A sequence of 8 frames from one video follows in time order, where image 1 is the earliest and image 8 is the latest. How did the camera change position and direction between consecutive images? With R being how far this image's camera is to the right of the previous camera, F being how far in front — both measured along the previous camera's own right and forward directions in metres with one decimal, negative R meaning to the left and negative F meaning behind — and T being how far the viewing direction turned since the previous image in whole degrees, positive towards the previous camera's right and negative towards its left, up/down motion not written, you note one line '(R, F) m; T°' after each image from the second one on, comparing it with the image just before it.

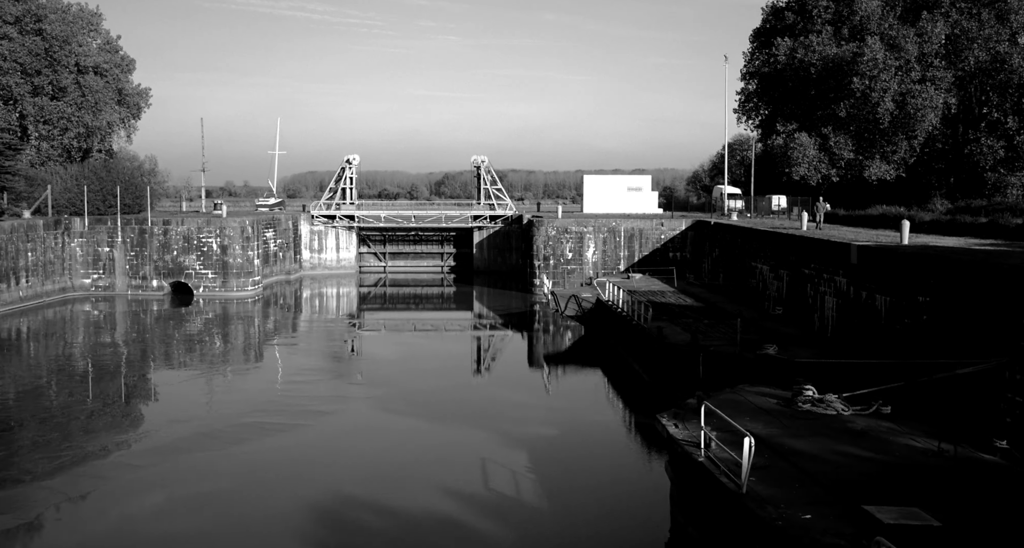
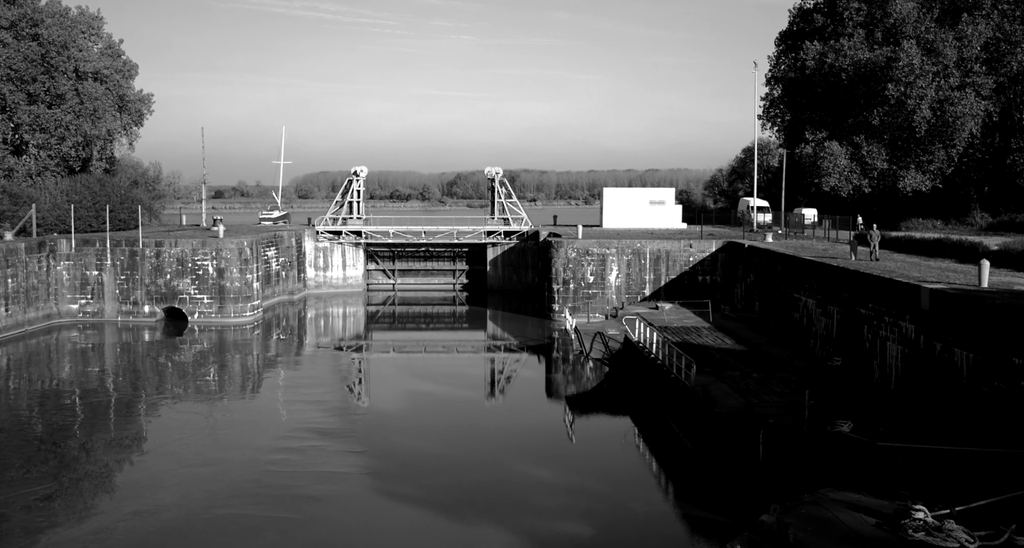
(-0.2, +2.5) m; -1°
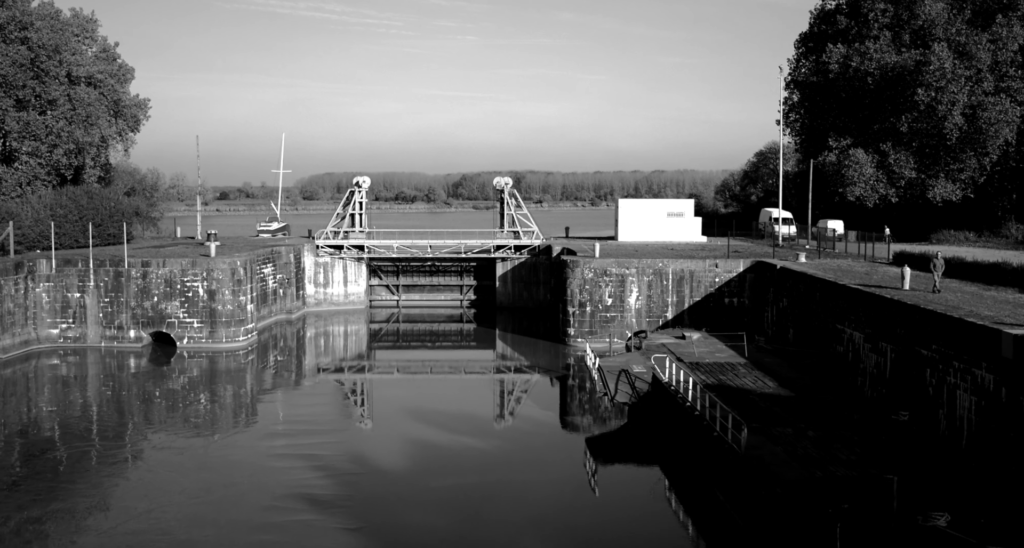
(-0.3, +2.3) m; 0°
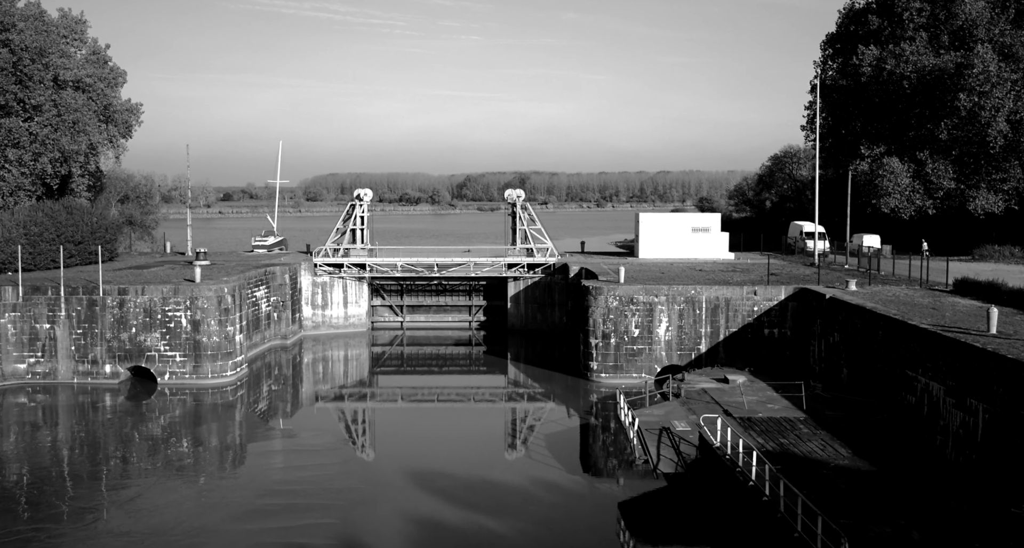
(-0.4, +3.1) m; 0°
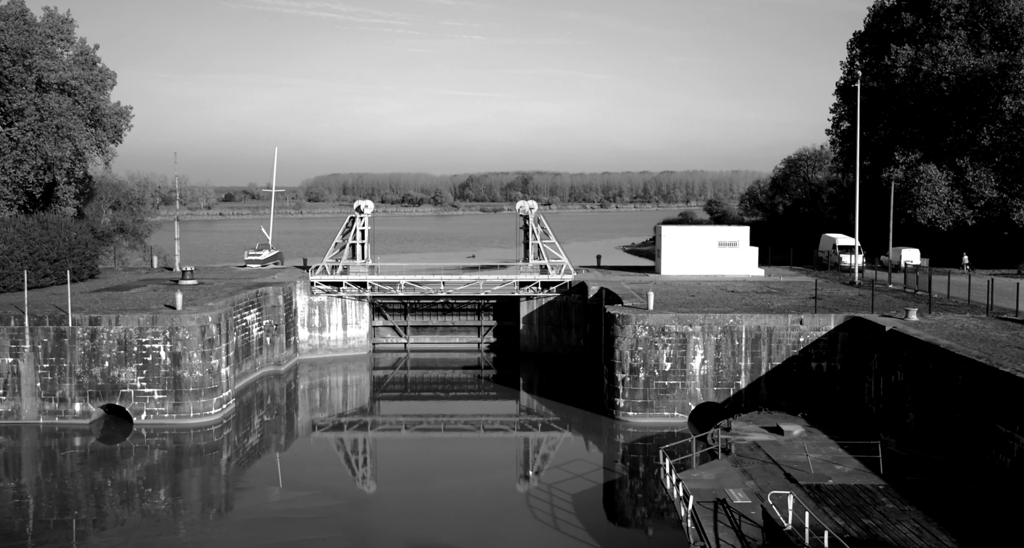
(-0.4, +3.0) m; 0°
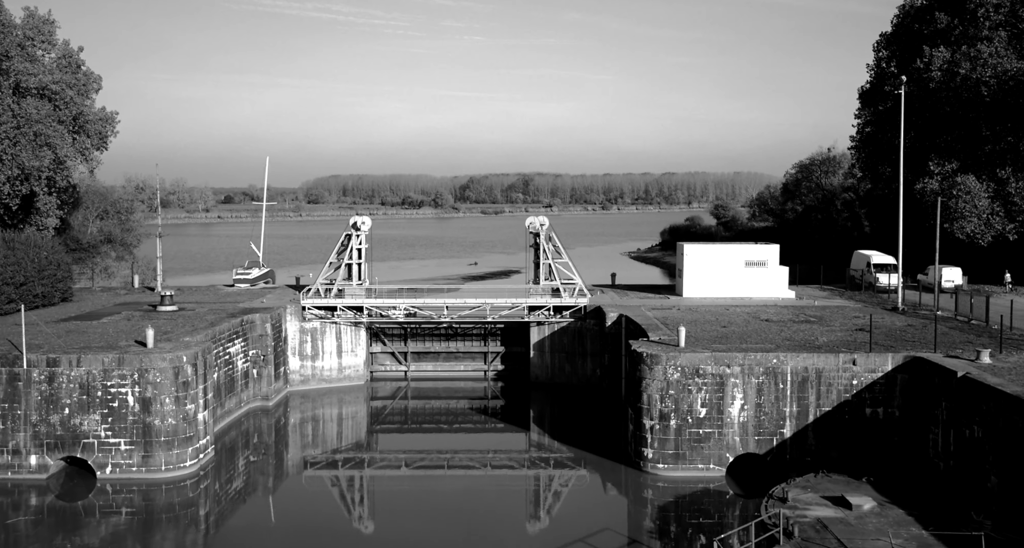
(-0.3, +3.0) m; 0°
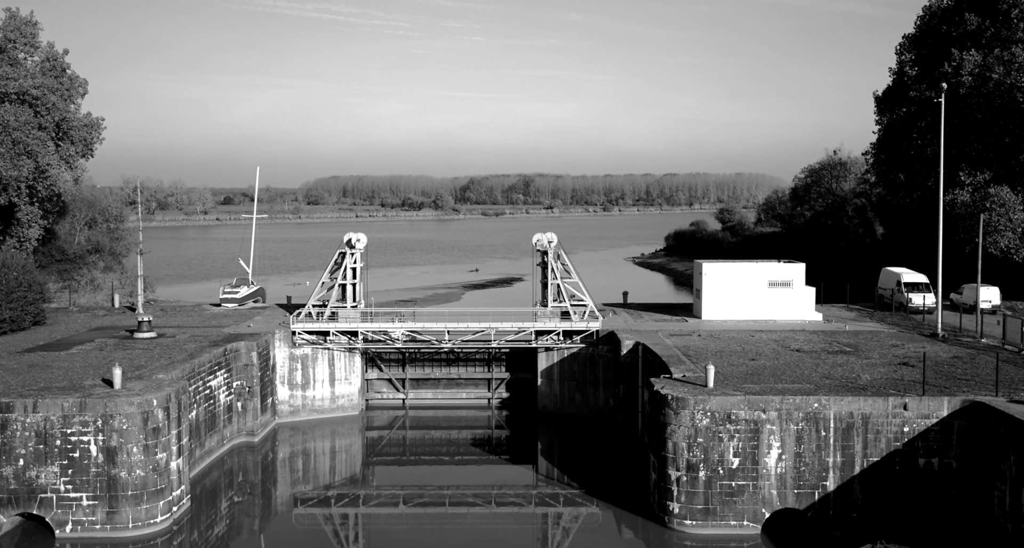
(-0.2, +2.4) m; 0°
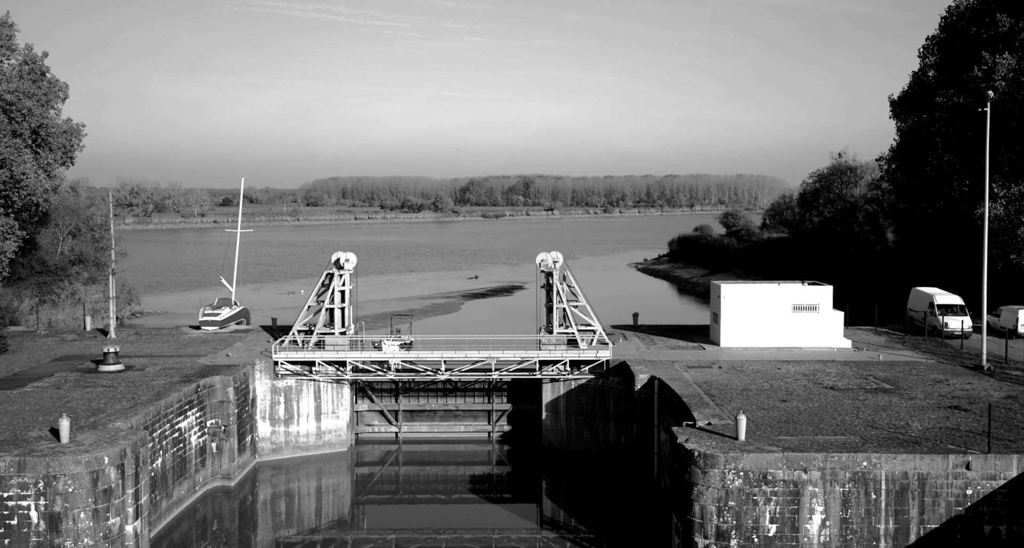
(-0.1, +2.6) m; 0°
